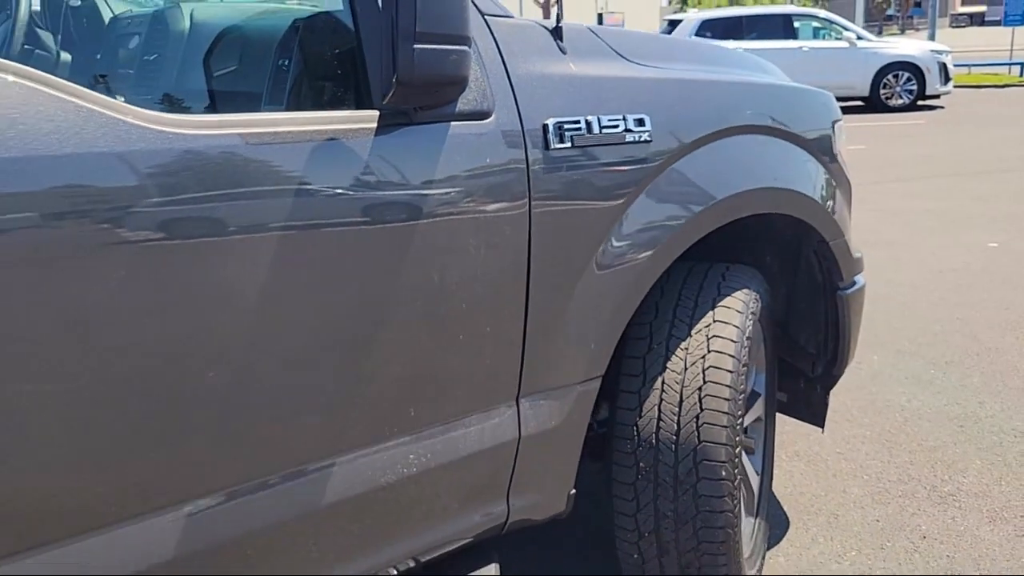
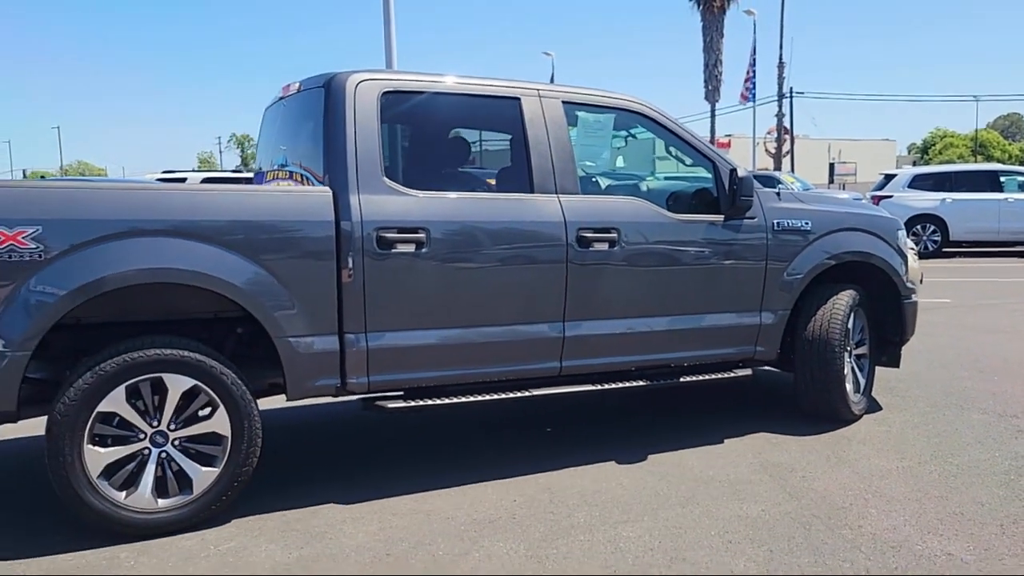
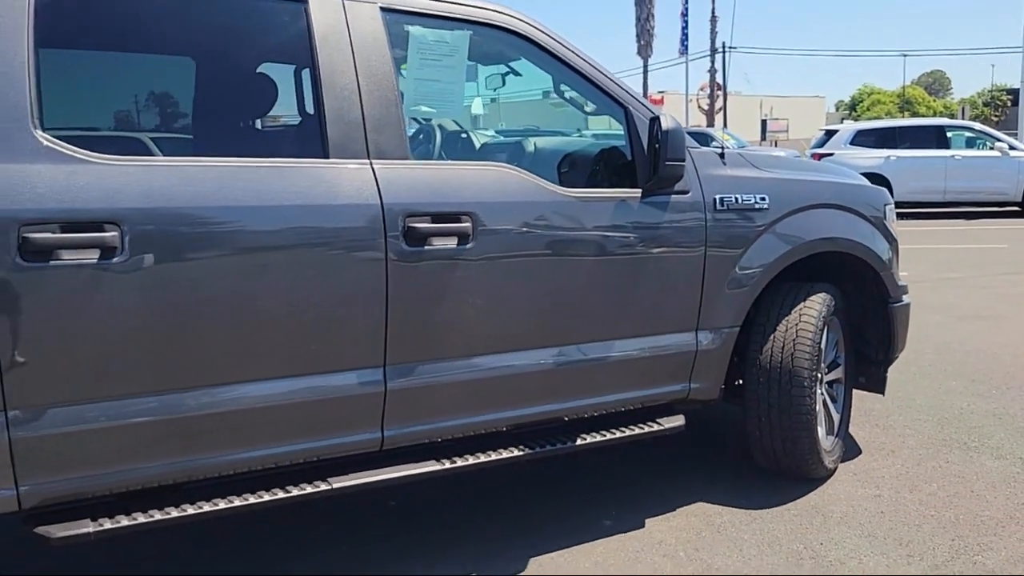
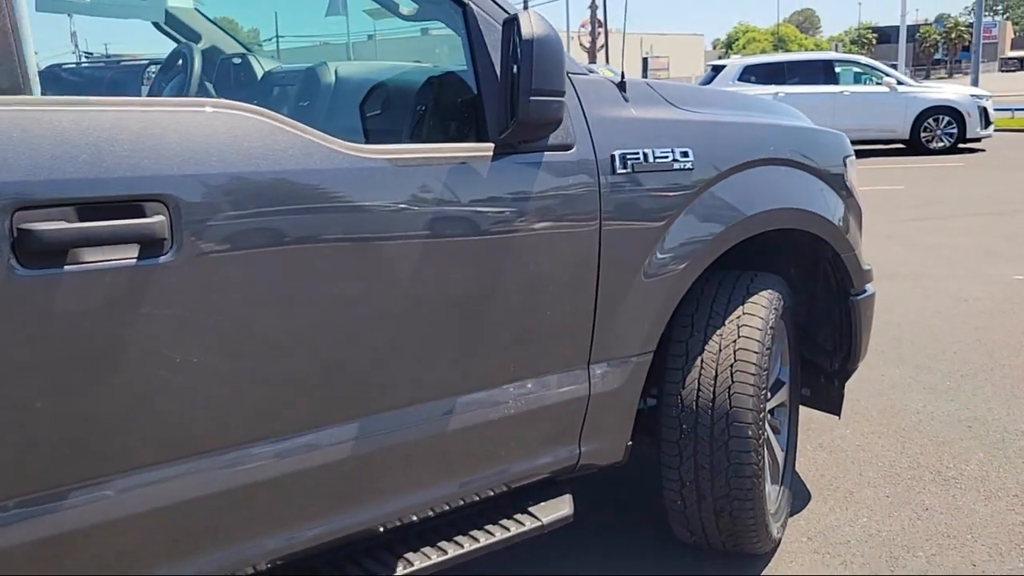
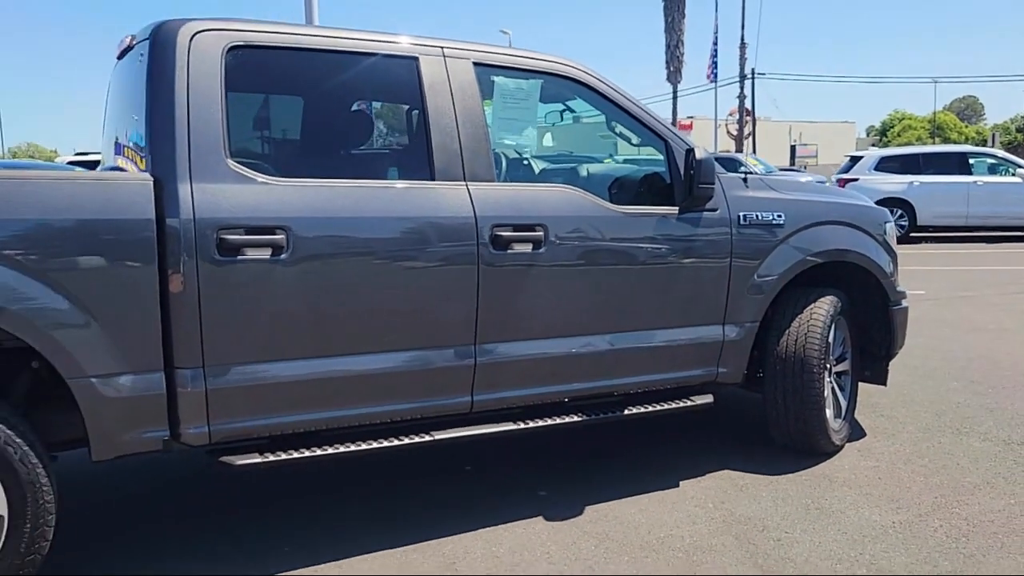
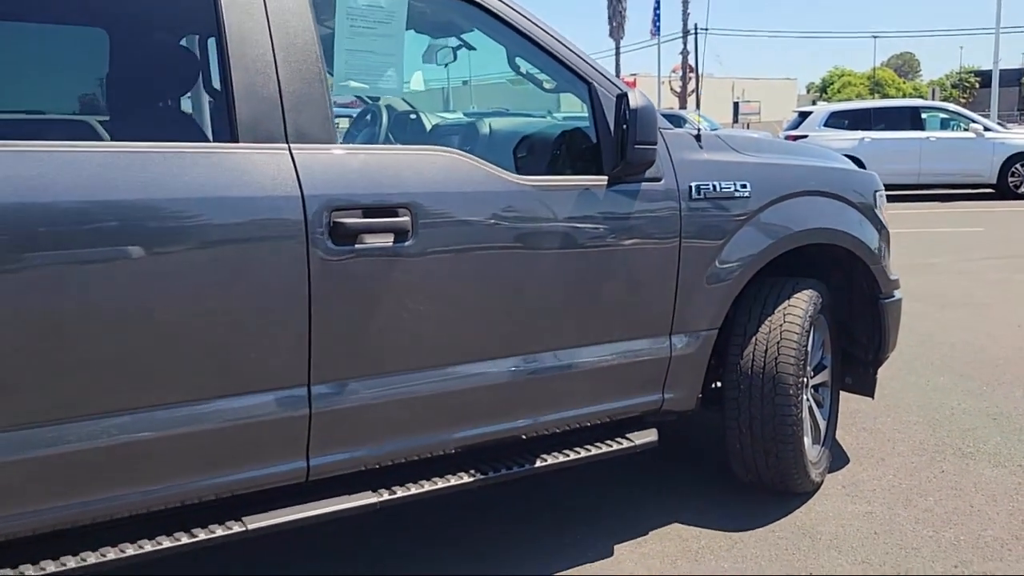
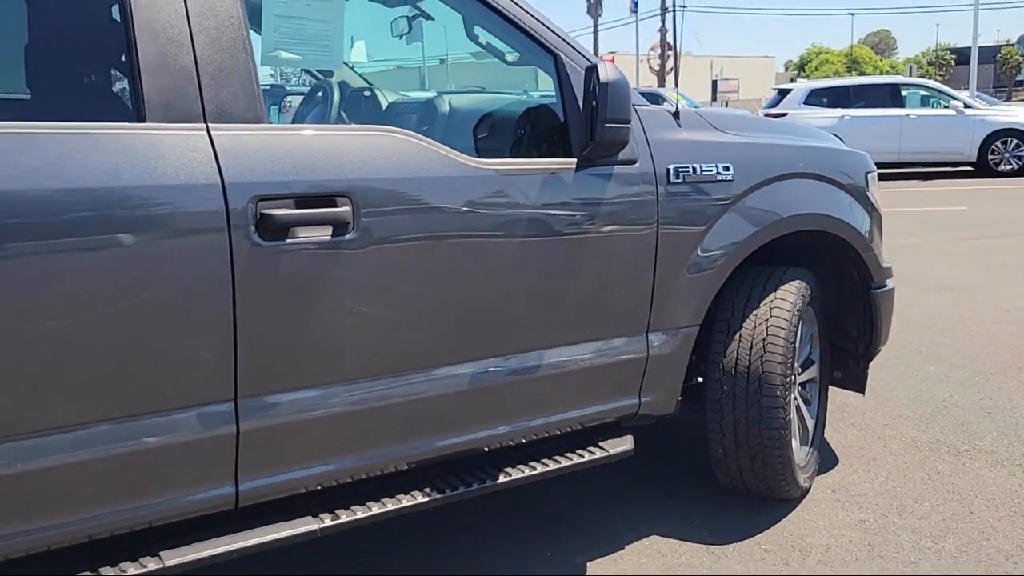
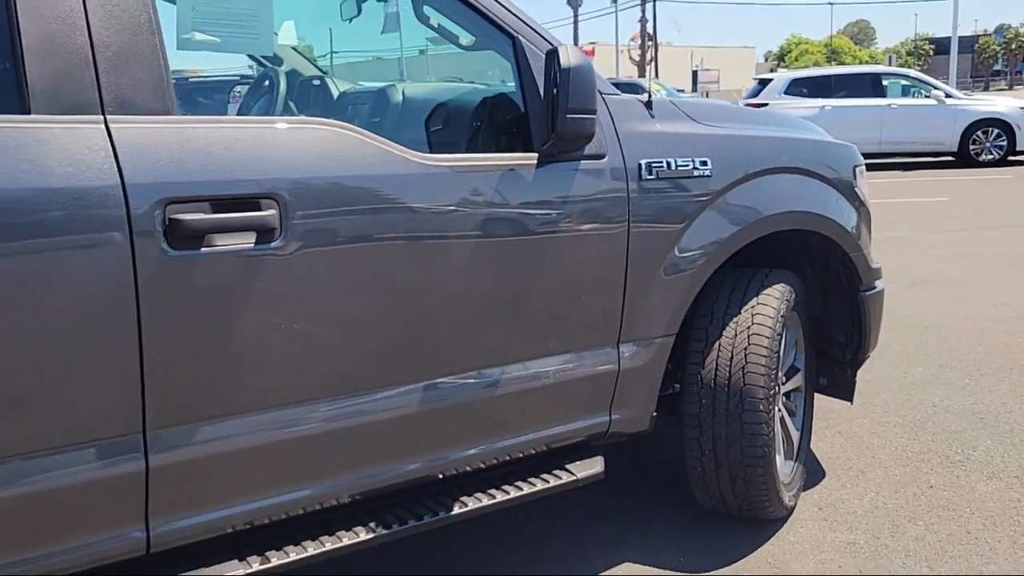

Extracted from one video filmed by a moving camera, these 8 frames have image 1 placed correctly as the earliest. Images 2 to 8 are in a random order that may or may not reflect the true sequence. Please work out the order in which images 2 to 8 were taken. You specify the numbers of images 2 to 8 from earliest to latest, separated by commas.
4, 8, 7, 6, 3, 5, 2
